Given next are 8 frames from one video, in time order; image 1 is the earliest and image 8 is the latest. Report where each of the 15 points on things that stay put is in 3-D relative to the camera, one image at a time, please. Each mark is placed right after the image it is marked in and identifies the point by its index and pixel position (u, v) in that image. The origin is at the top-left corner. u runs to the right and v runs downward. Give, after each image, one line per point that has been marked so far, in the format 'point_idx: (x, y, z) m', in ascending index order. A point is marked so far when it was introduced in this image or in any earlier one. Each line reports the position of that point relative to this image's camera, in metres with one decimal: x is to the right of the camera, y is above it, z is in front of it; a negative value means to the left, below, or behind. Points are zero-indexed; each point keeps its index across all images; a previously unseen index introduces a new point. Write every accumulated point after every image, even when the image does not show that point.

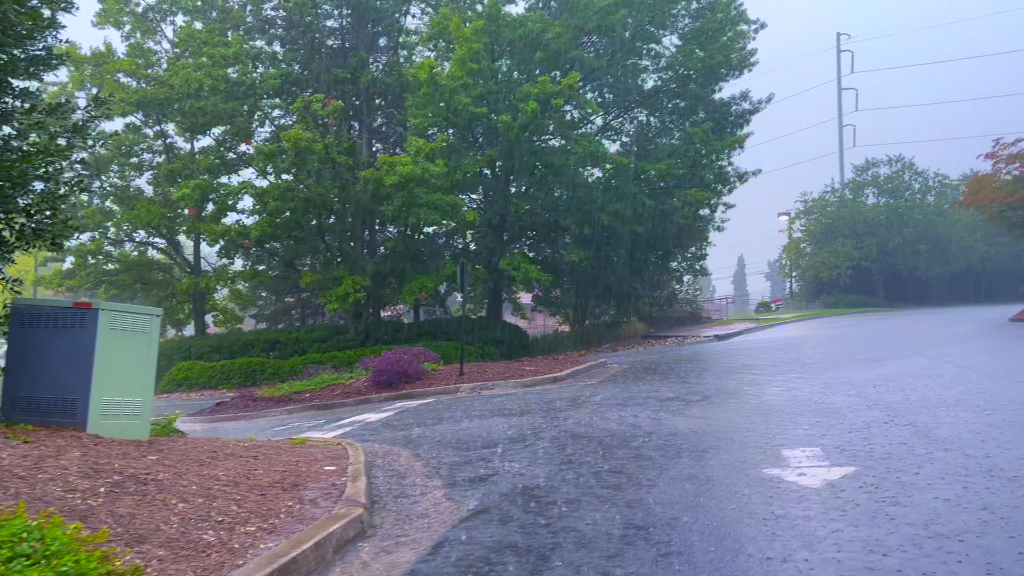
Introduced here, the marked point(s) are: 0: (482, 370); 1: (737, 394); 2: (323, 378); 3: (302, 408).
0: (-0.5, -1.2, +13.8) m
1: (+2.6, -1.3, +10.7) m
2: (-3.0, -1.4, +14.4) m
3: (-3.0, -1.7, +12.8) m
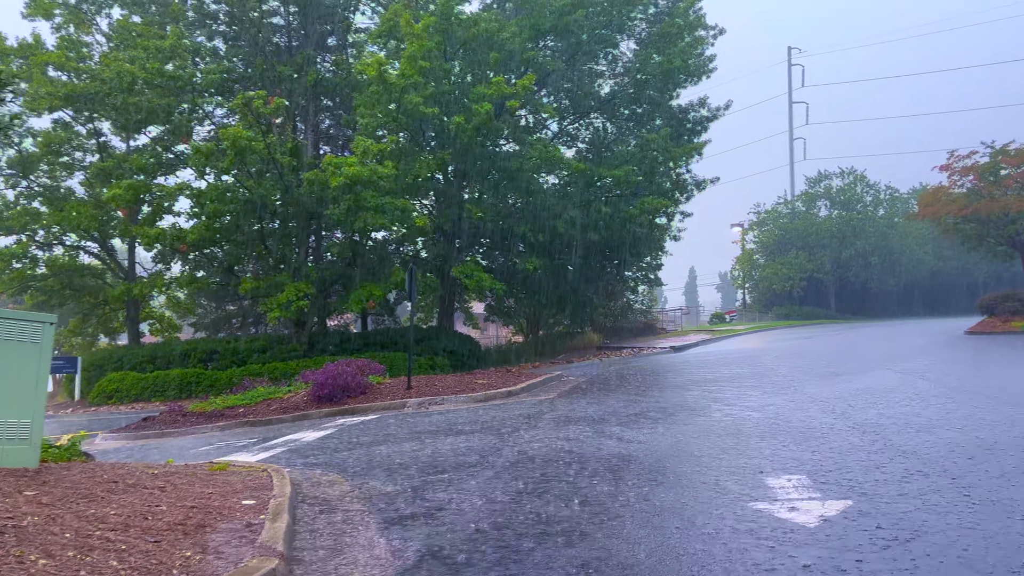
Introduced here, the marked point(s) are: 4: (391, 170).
0: (-1.2, -1.4, +13.0) m
1: (+2.1, -1.4, +10.0) m
2: (-3.7, -1.5, +13.4) m
3: (-3.6, -1.8, +11.9) m
4: (-2.4, +2.4, +18.2) m
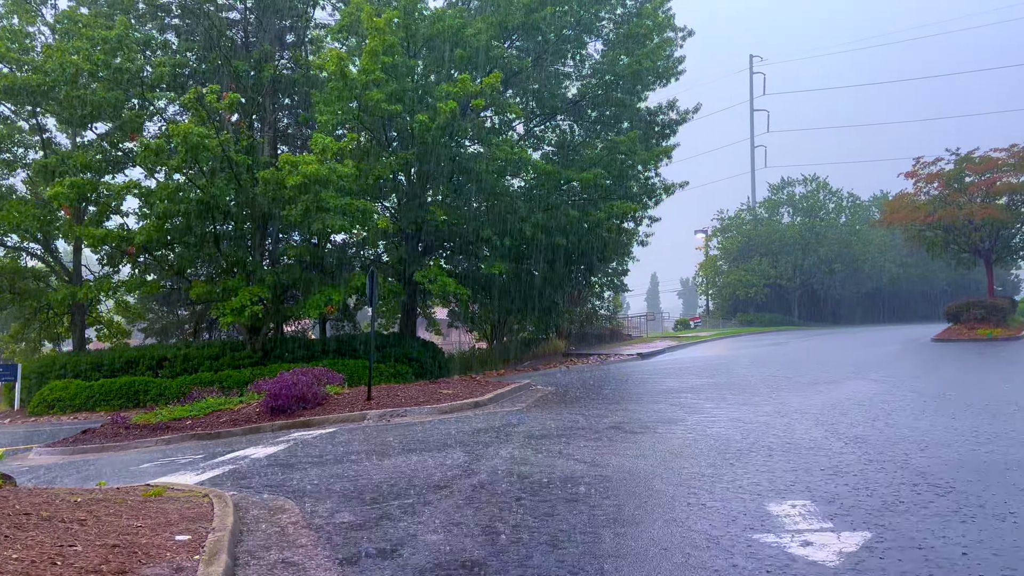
0: (-1.6, -1.4, +12.2) m
1: (+1.8, -1.4, +9.5) m
2: (-4.2, -1.6, +12.6) m
3: (-4.0, -1.8, +11.1) m
4: (-3.1, +2.3, +17.5) m
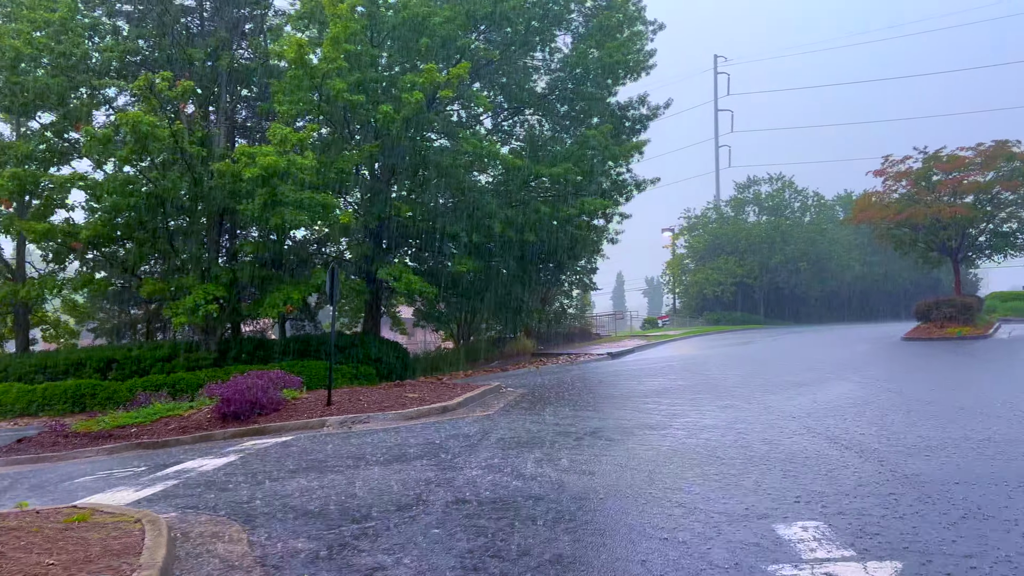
0: (-2.0, -1.4, +11.5) m
1: (+1.5, -1.4, +8.9) m
2: (-4.6, -1.5, +11.8) m
3: (-4.4, -1.8, +10.3) m
4: (-3.7, +2.3, +16.7) m
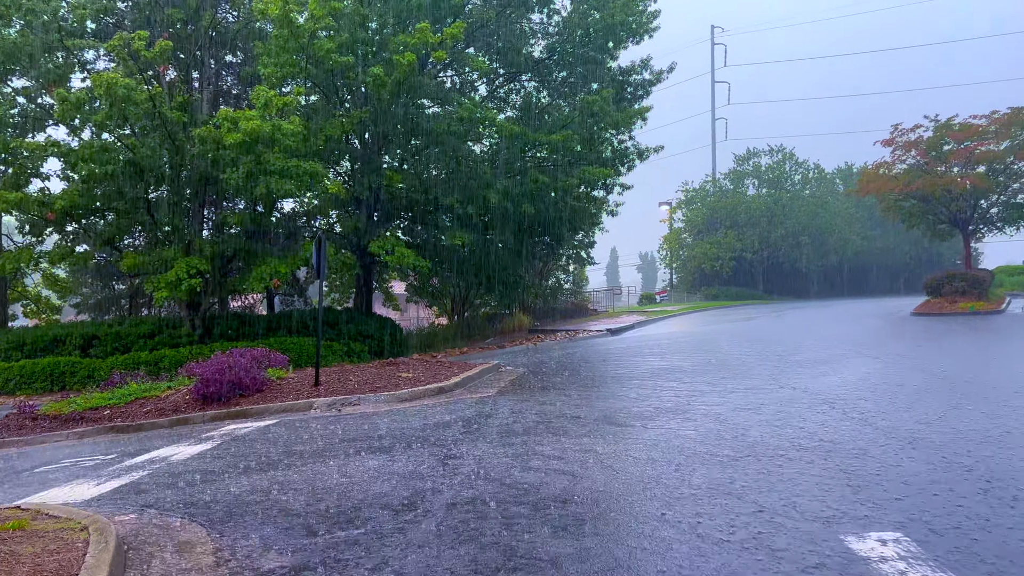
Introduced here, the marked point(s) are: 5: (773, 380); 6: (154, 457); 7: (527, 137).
0: (-2.0, -1.1, +10.8) m
1: (+1.5, -1.1, +8.2) m
2: (-4.6, -1.2, +11.0) m
3: (-4.3, -1.5, +9.5) m
4: (-3.7, +2.8, +15.8) m
5: (+3.1, -1.1, +11.0) m
6: (-2.9, -1.4, +7.5) m
7: (+0.3, +3.2, +19.3) m
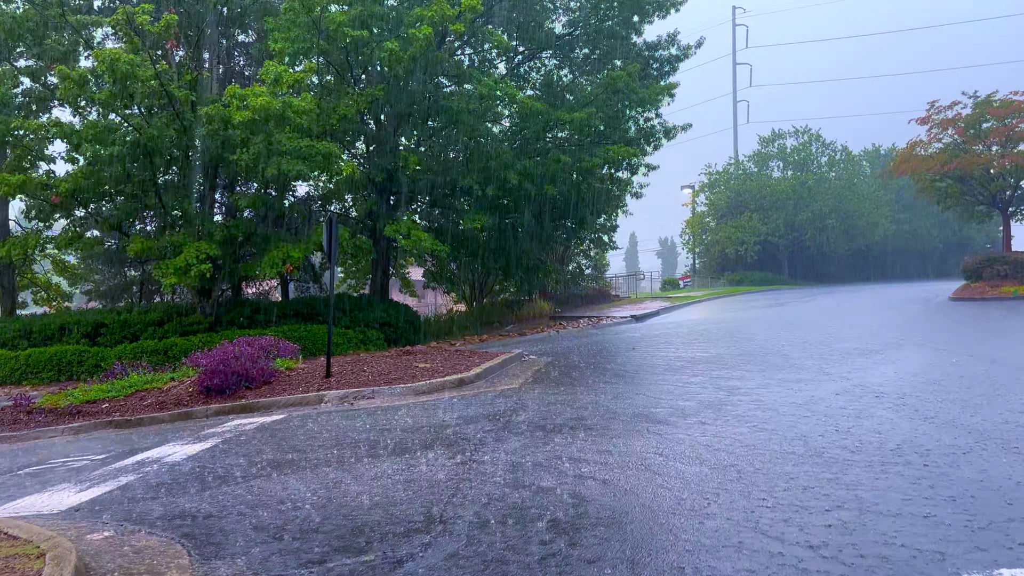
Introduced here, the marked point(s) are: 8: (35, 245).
0: (-1.7, -0.9, +10.1) m
1: (+1.7, -1.0, +7.4) m
2: (-4.3, -1.0, +10.4) m
3: (-4.1, -1.4, +8.8) m
4: (-3.4, +3.0, +15.1) m
5: (+3.4, -0.9, +10.2) m
6: (-2.7, -1.3, +6.8) m
7: (+0.8, +3.5, +18.5) m
8: (-9.2, +0.8, +17.6) m
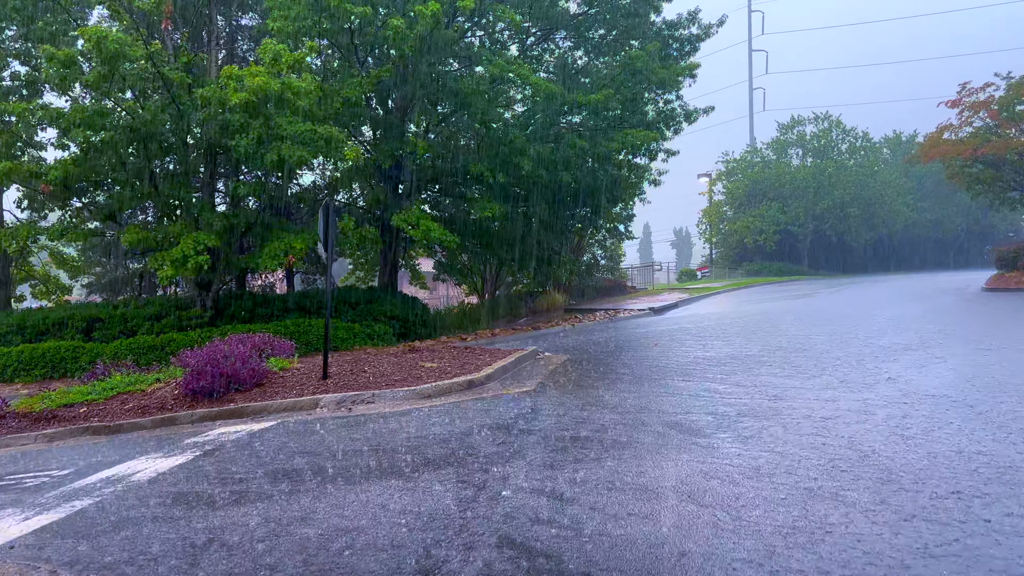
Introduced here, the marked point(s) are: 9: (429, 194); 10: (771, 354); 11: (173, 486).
0: (-1.6, -0.8, +9.3) m
1: (+1.9, -0.9, +6.6) m
2: (-4.2, -1.0, +9.6) m
3: (-3.9, -1.3, +8.1) m
4: (-3.2, +3.2, +14.3) m
5: (+3.6, -0.8, +9.3) m
6: (-2.6, -1.2, +6.0) m
7: (+1.0, +3.7, +17.6) m
8: (-9.0, +0.9, +16.9) m
9: (-1.7, +2.0, +18.9) m
10: (+3.2, -0.8, +11.4) m
11: (-2.0, -1.2, +5.4) m
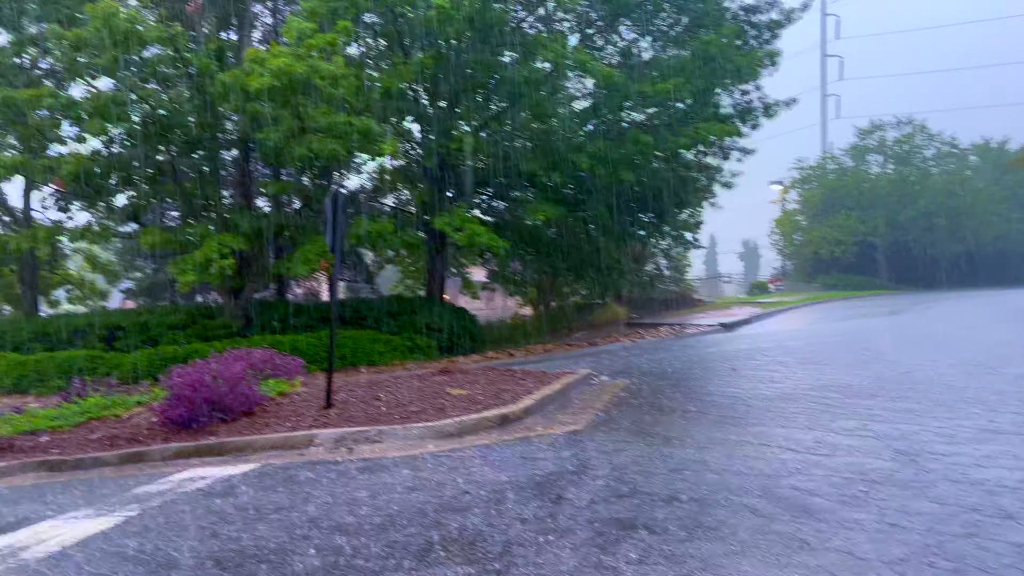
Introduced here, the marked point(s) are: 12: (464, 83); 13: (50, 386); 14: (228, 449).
0: (-1.2, -0.9, +7.7) m
1: (+2.1, -1.0, +4.8) m
2: (-3.7, -1.0, +8.2) m
3: (-3.6, -1.3, +6.7) m
4: (-2.4, +3.0, +12.9) m
5: (+4.0, -1.0, +7.4) m
6: (-2.5, -1.3, +4.5) m
7: (+2.0, +3.5, +15.9) m
8: (-8.0, +0.9, +15.8) m
9: (-0.6, +1.8, +17.3) m
10: (+3.8, -0.9, +9.5) m
11: (-1.9, -1.2, +3.9) m
12: (-0.8, +3.4, +15.4) m
13: (-7.3, -1.5, +14.2) m
14: (-2.0, -1.1, +6.4) m
